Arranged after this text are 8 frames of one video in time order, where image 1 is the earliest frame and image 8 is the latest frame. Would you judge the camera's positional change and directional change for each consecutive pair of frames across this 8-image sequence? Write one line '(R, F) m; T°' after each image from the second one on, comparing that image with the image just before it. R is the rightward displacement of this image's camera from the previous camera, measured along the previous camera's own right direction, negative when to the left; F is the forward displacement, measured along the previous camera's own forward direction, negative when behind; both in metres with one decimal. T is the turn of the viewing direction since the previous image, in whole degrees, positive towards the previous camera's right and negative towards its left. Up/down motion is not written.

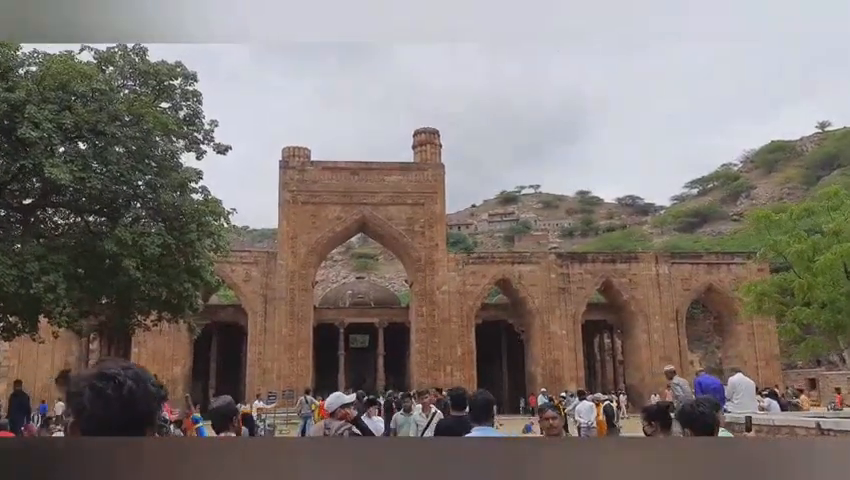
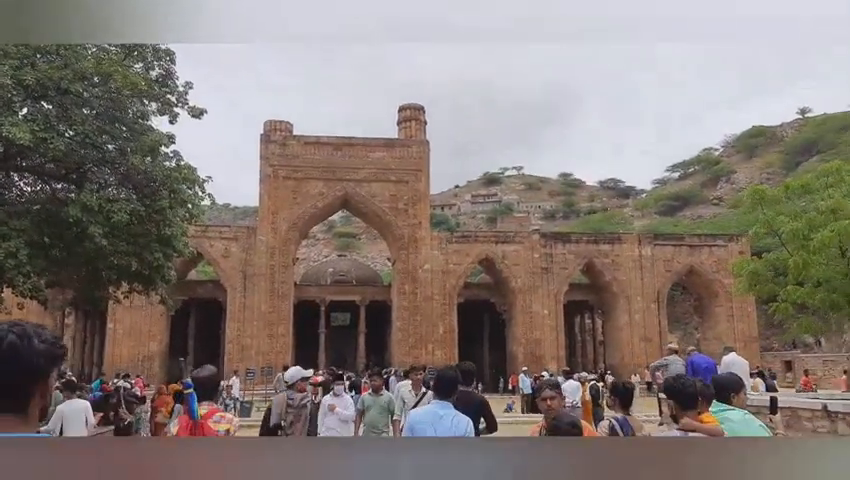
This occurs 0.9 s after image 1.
(0.0, +0.2) m; +2°
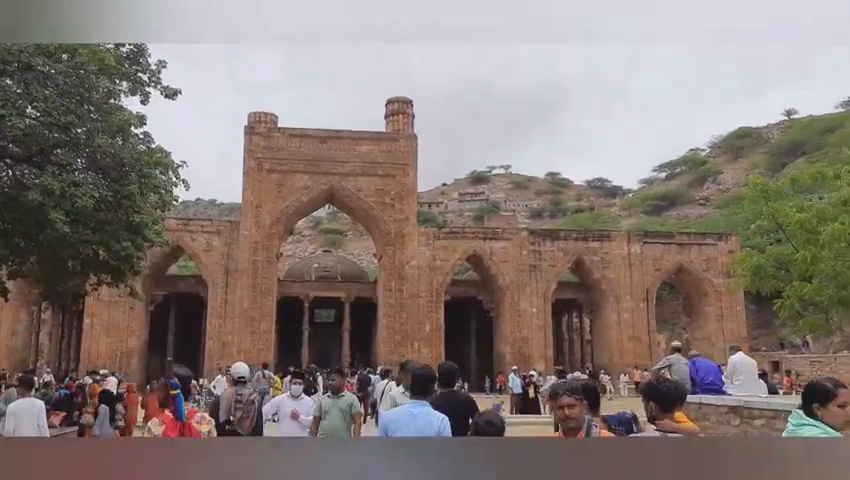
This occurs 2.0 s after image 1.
(0.0, +0.3) m; +1°
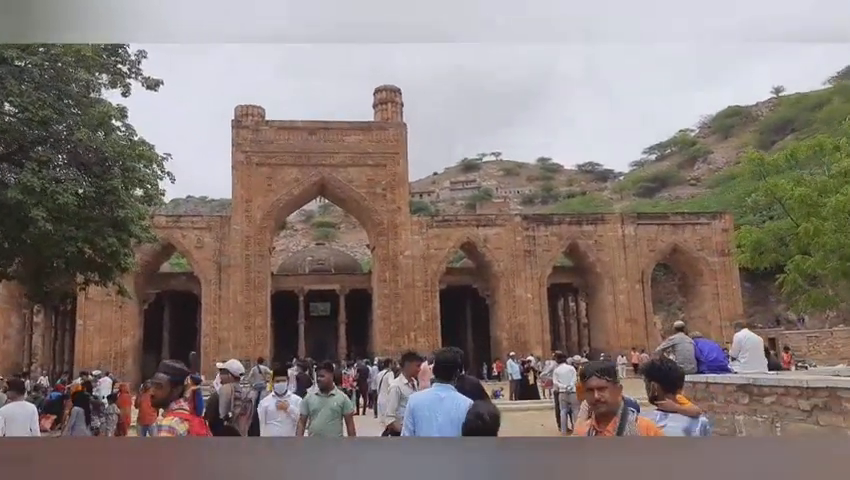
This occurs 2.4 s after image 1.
(0.0, +0.1) m; +1°
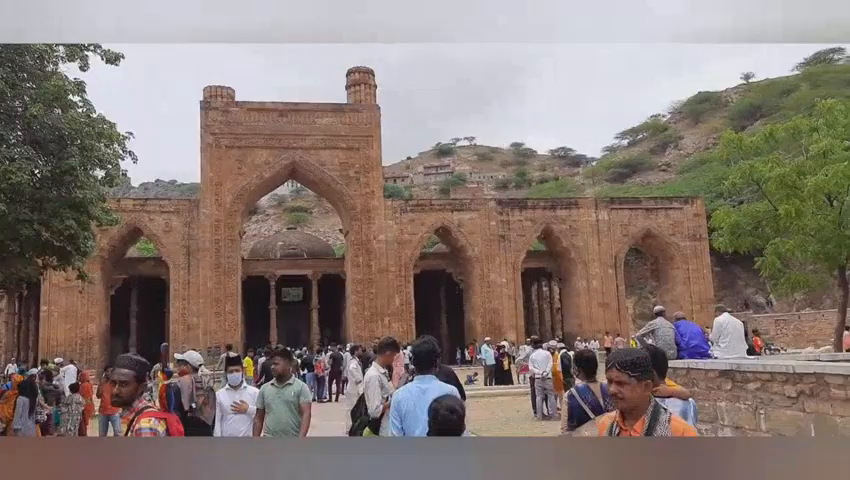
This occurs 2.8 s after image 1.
(0.0, +0.2) m; +2°
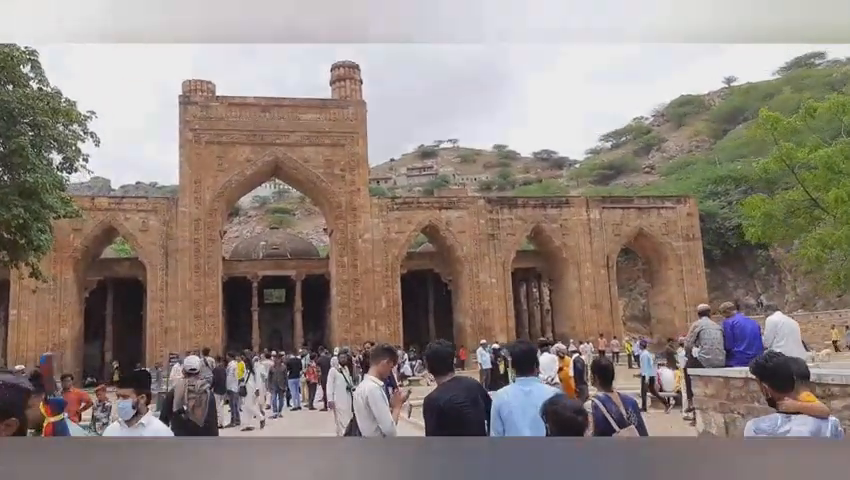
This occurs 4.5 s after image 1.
(-0.1, +0.5) m; +1°
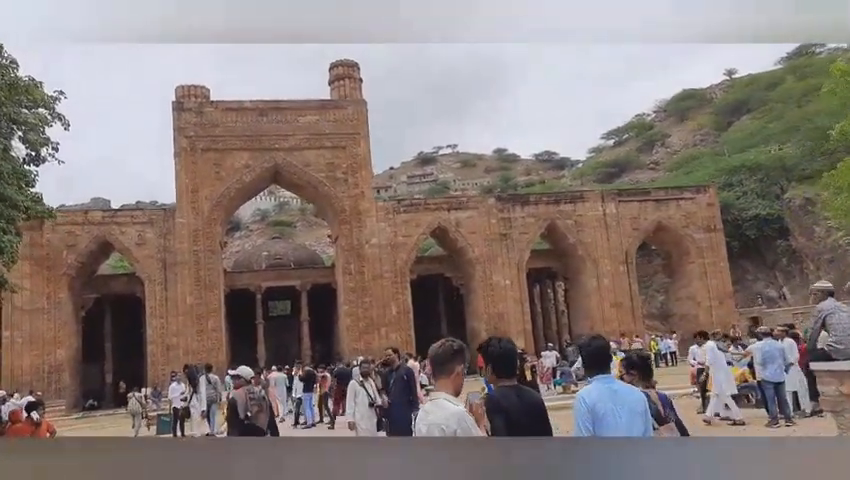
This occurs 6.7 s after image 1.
(-0.2, +0.8) m; 0°
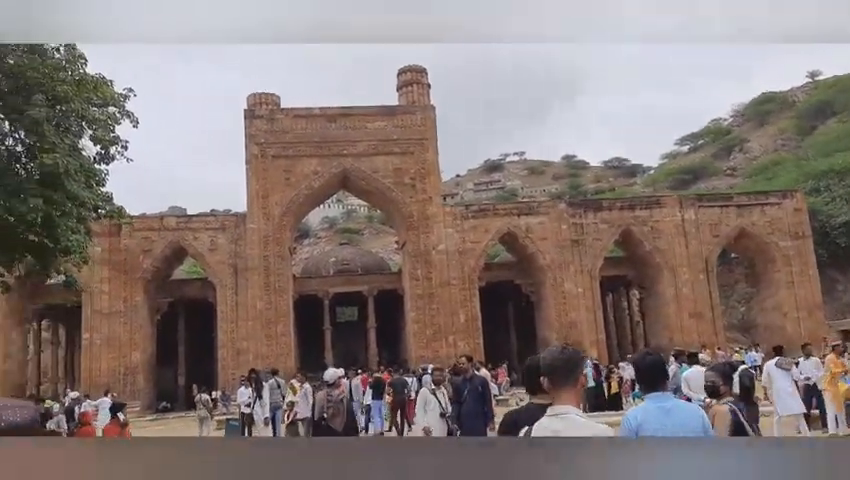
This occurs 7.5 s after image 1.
(-0.1, +0.3) m; -5°
